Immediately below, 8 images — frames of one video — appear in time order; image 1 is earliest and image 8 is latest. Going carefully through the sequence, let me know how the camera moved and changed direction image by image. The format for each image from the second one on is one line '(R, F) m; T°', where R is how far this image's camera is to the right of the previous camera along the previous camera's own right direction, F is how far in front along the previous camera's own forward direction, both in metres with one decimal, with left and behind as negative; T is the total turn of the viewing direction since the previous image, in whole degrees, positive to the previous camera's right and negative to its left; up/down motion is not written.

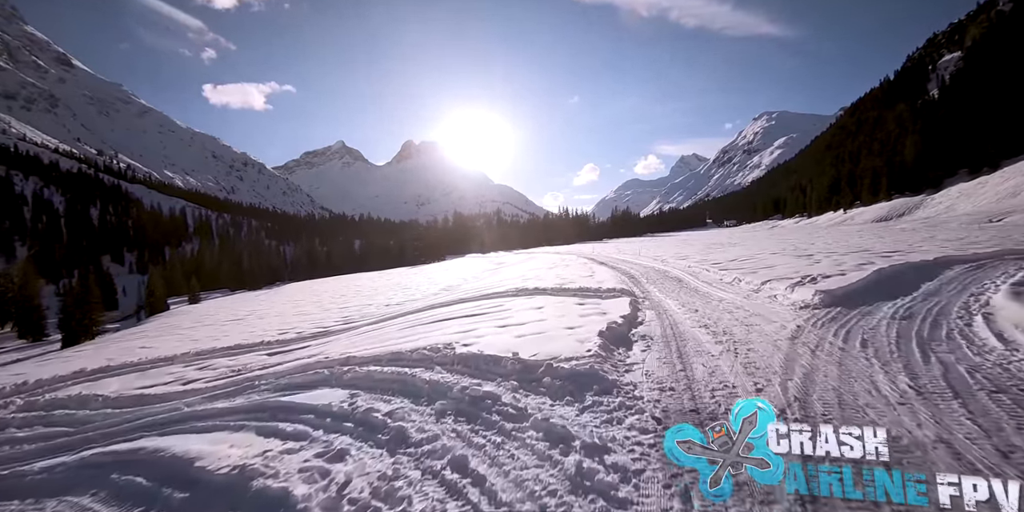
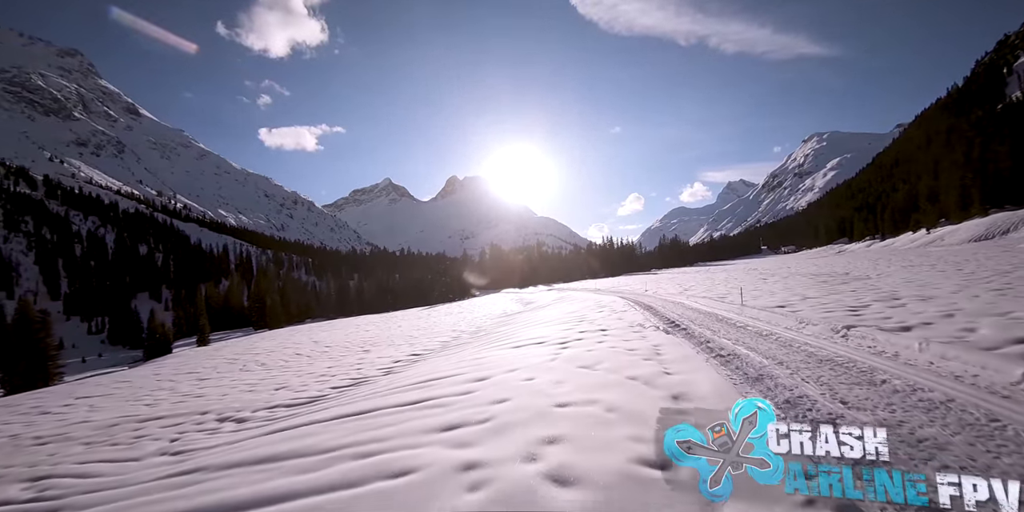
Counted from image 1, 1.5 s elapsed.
(+1.0, +6.1) m; -6°
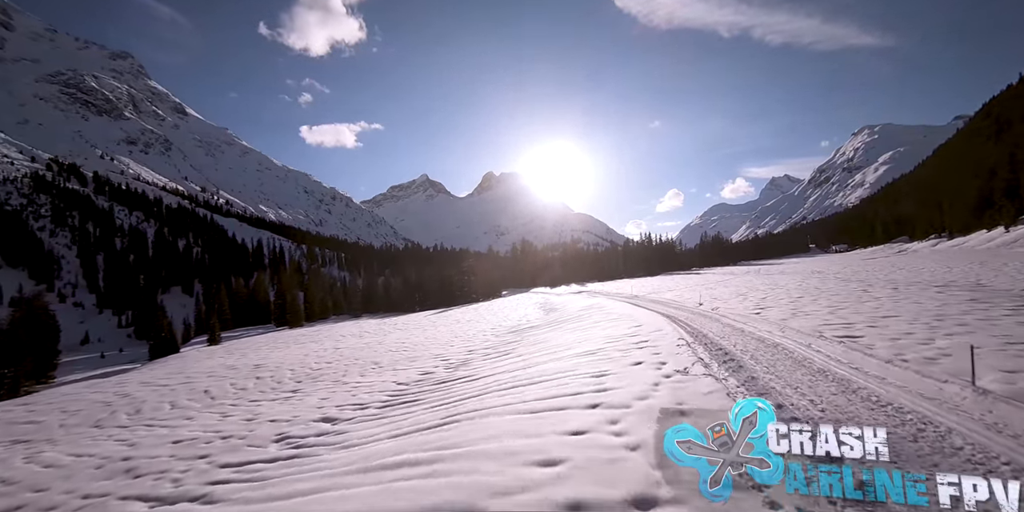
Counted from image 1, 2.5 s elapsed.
(+0.9, +4.0) m; -5°
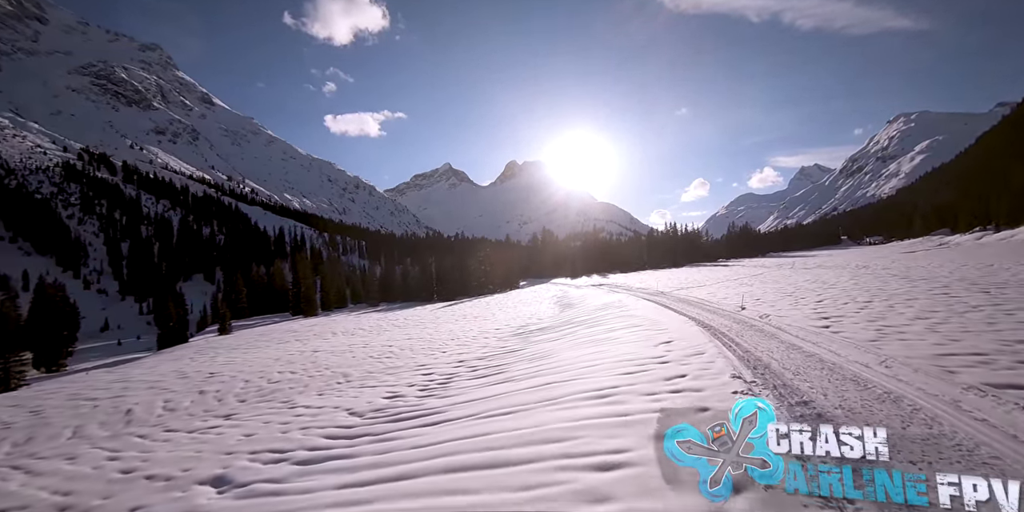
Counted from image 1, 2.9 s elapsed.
(+0.5, +2.1) m; -3°
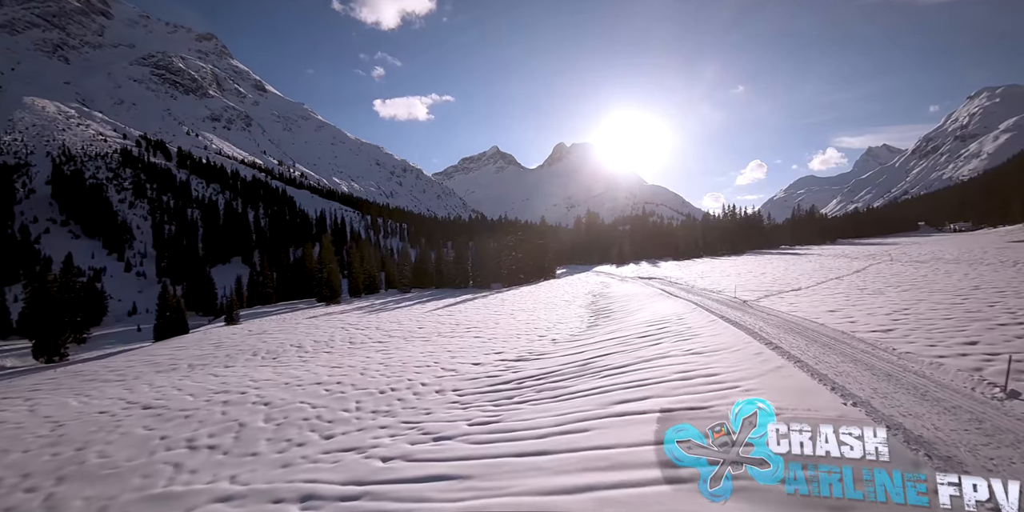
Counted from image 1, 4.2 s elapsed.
(+1.4, +5.7) m; -7°
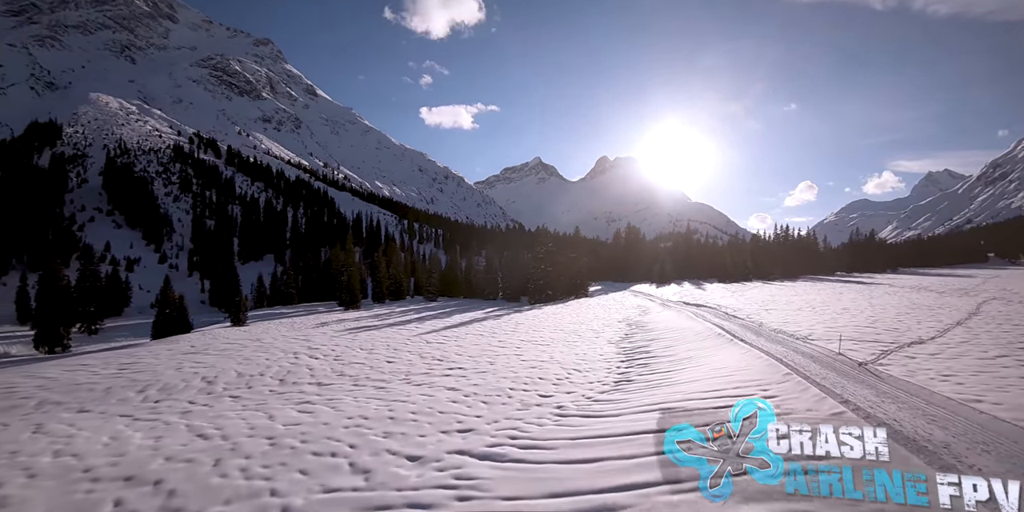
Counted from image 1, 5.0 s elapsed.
(+0.8, +3.6) m; -5°
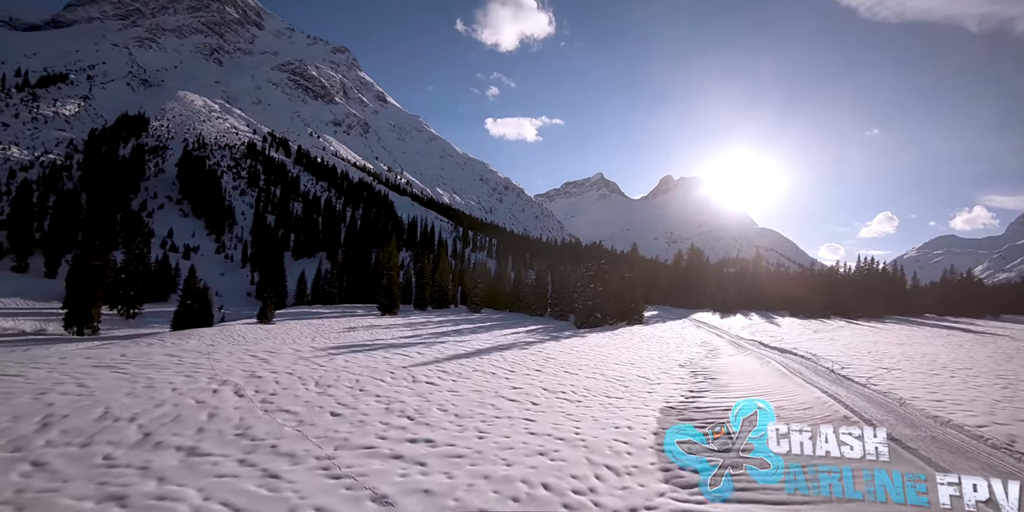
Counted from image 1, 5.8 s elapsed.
(+0.7, +3.6) m; -8°
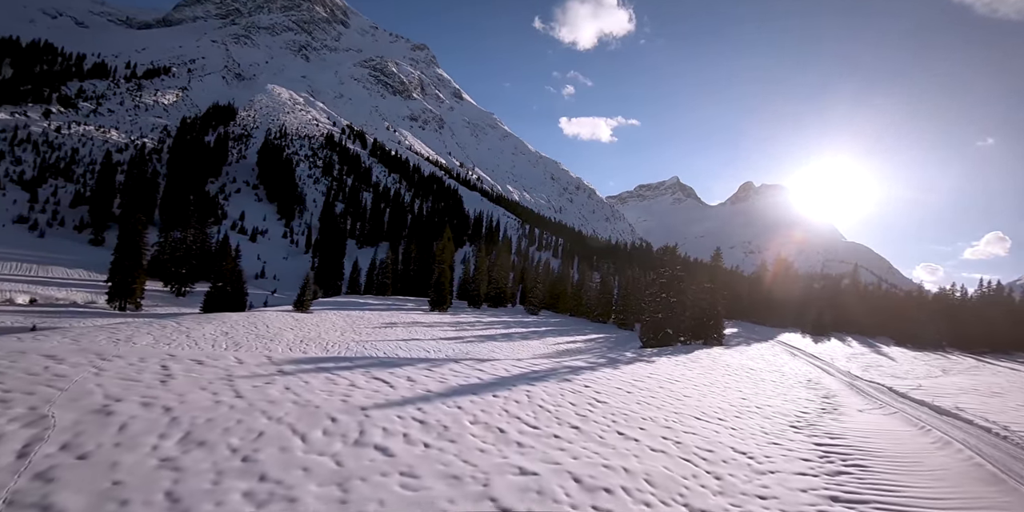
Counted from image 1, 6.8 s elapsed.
(+0.7, +4.1) m; -9°
